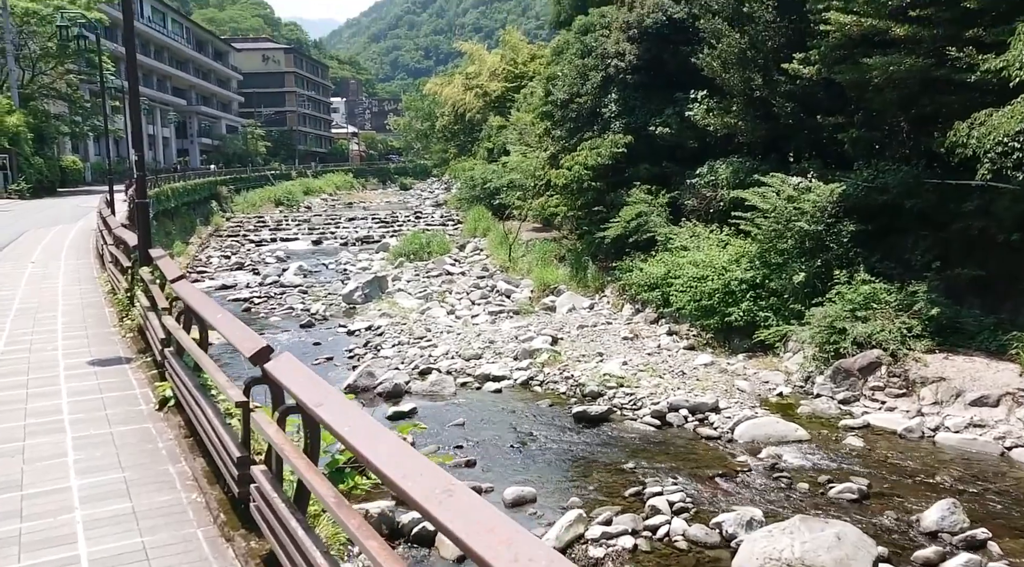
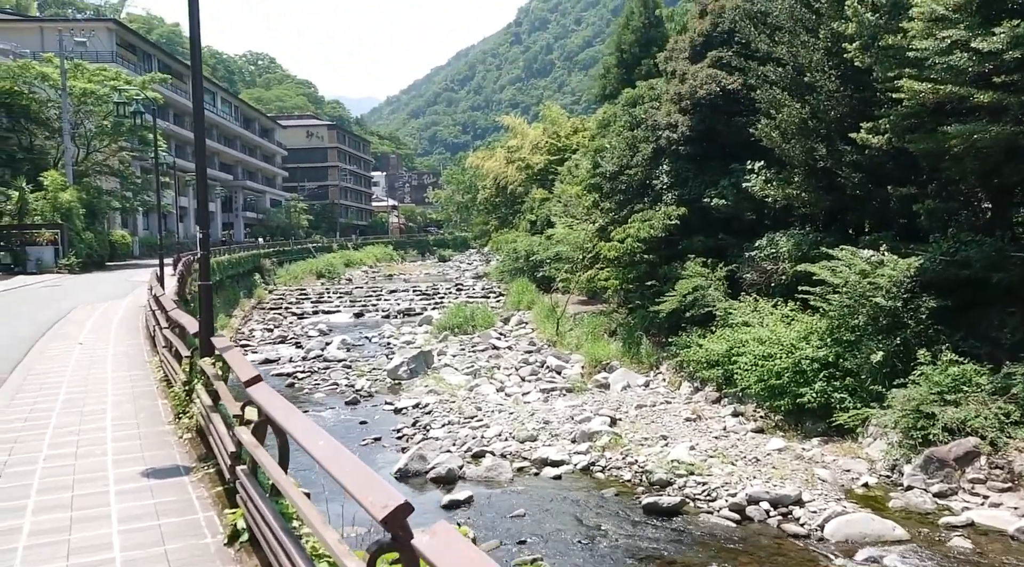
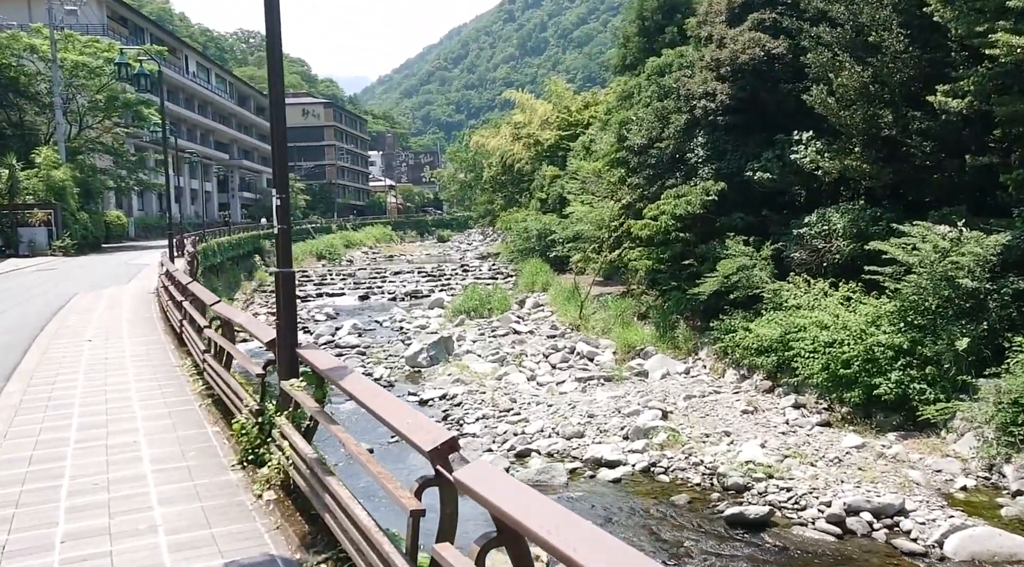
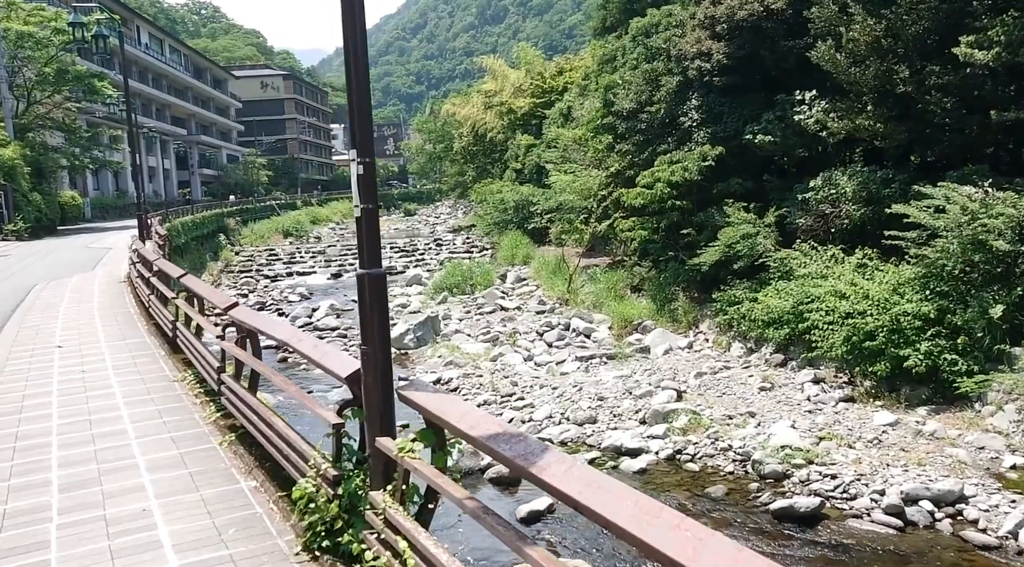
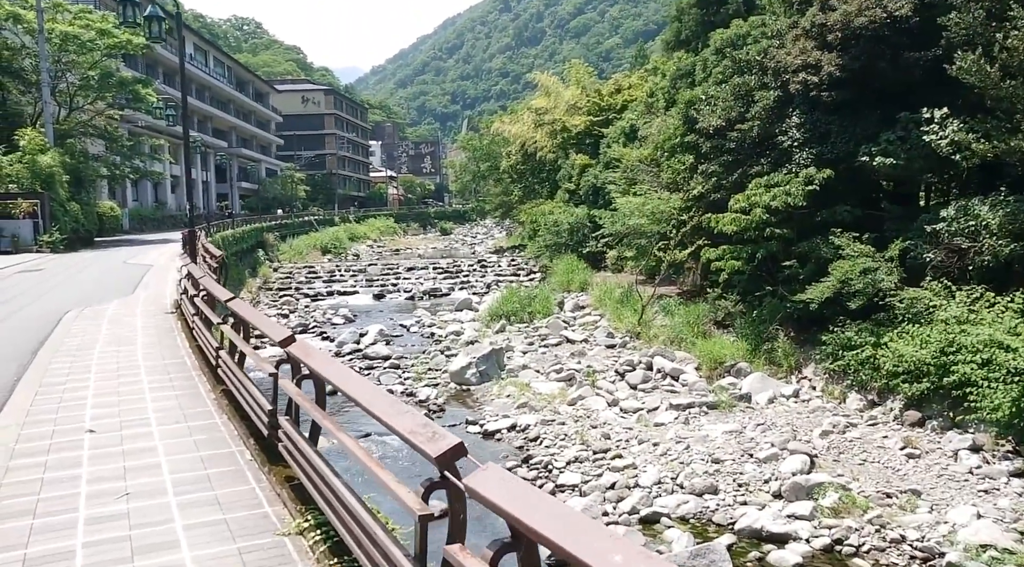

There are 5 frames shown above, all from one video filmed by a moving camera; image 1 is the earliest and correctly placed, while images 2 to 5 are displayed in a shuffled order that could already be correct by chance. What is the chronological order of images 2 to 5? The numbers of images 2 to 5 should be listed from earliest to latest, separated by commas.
2, 3, 4, 5
